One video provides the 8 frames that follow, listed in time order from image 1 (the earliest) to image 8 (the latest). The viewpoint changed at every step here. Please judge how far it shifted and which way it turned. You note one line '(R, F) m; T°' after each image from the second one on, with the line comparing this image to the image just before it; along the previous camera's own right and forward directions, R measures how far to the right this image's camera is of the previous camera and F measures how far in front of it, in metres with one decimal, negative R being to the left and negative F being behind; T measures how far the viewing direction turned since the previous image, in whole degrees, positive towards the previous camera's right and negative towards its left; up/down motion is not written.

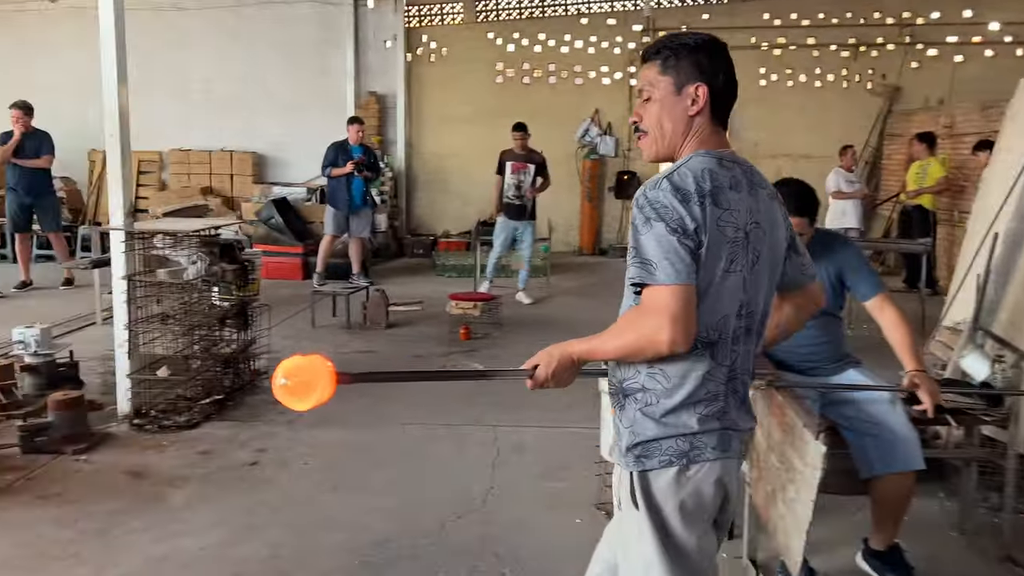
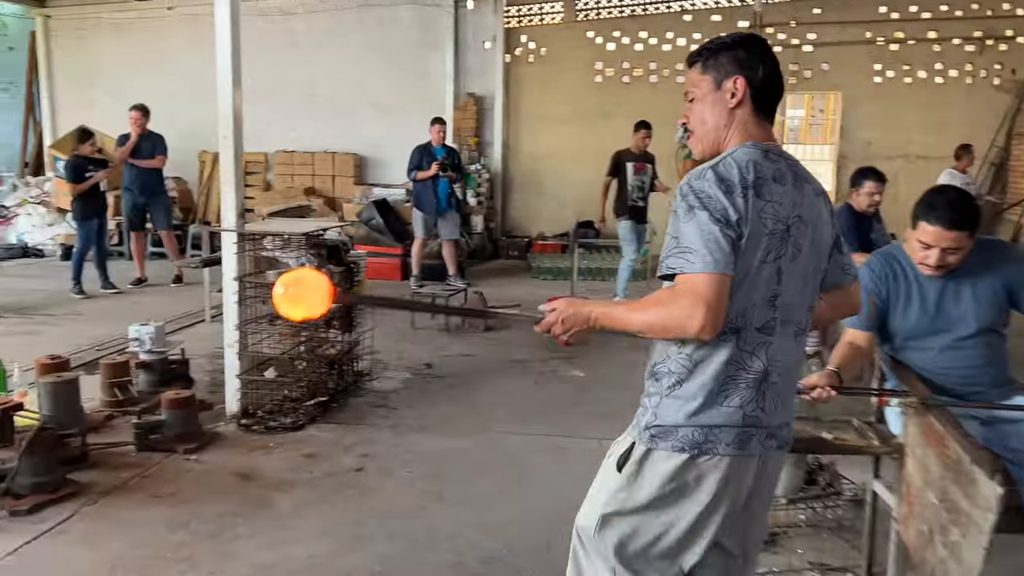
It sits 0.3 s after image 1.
(-0.1, +0.2) m; -6°
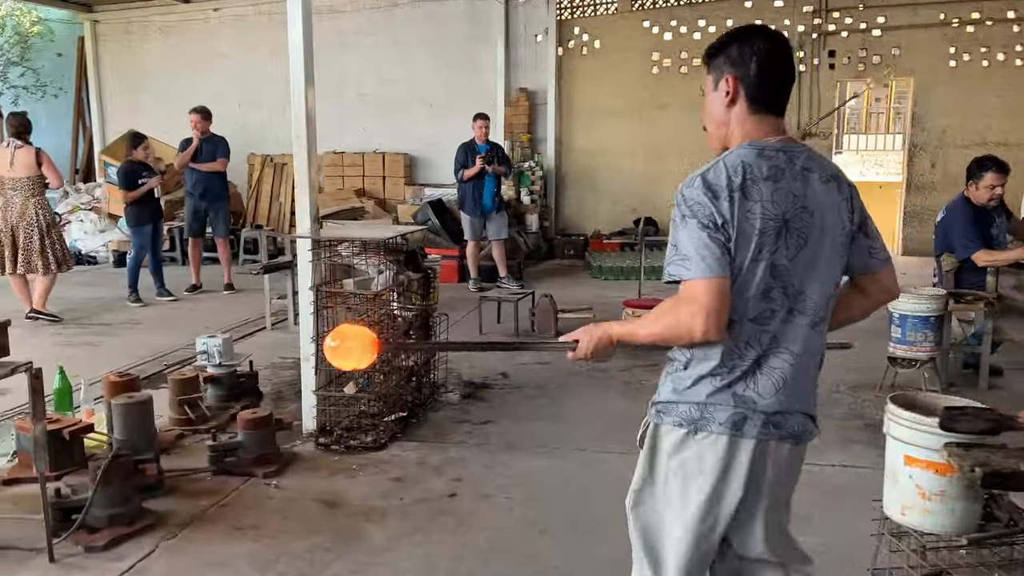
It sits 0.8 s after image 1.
(-0.3, +0.3) m; -2°
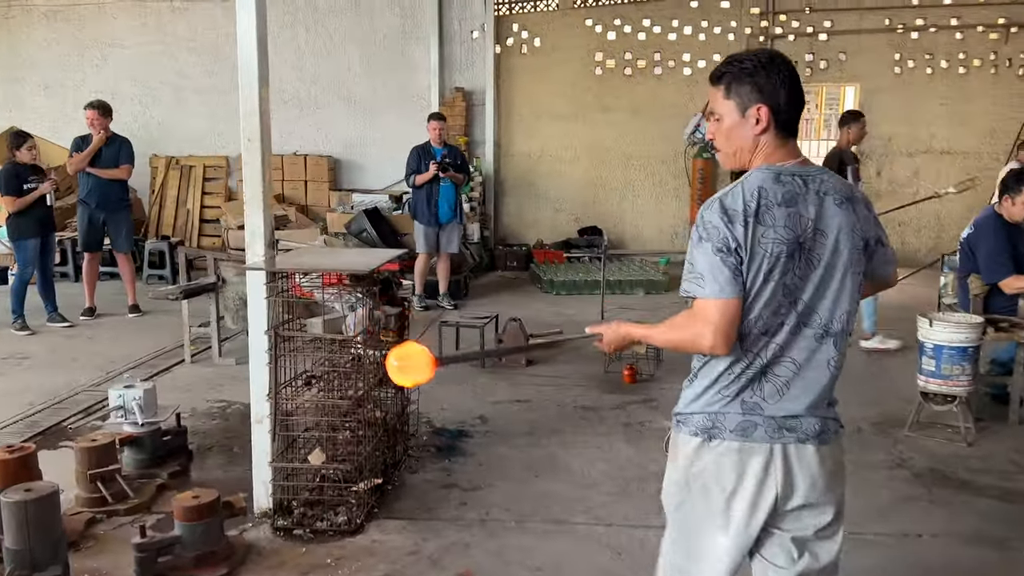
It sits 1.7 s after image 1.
(-0.4, +0.8) m; +7°
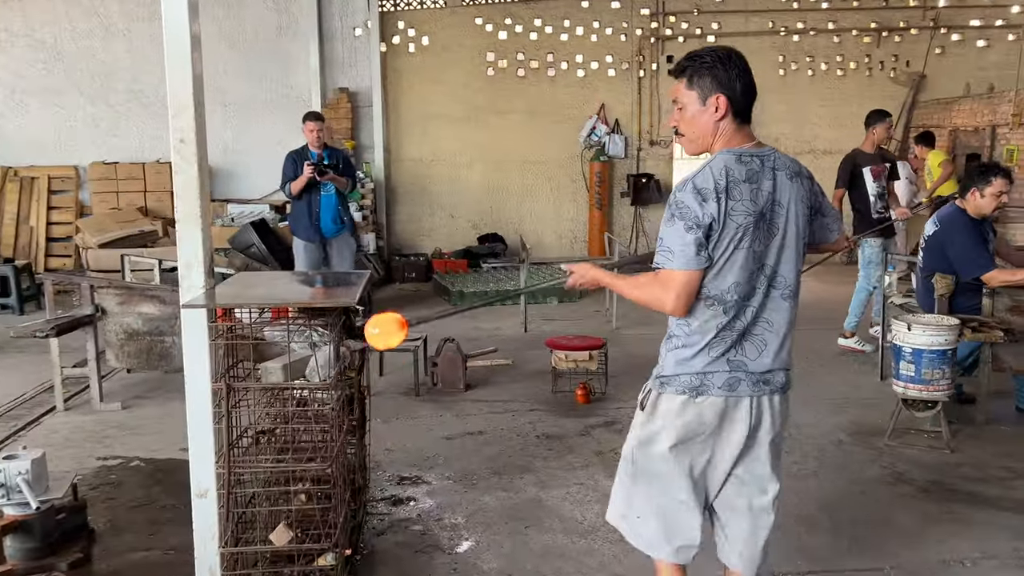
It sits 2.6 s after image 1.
(-0.5, +0.6) m; +10°
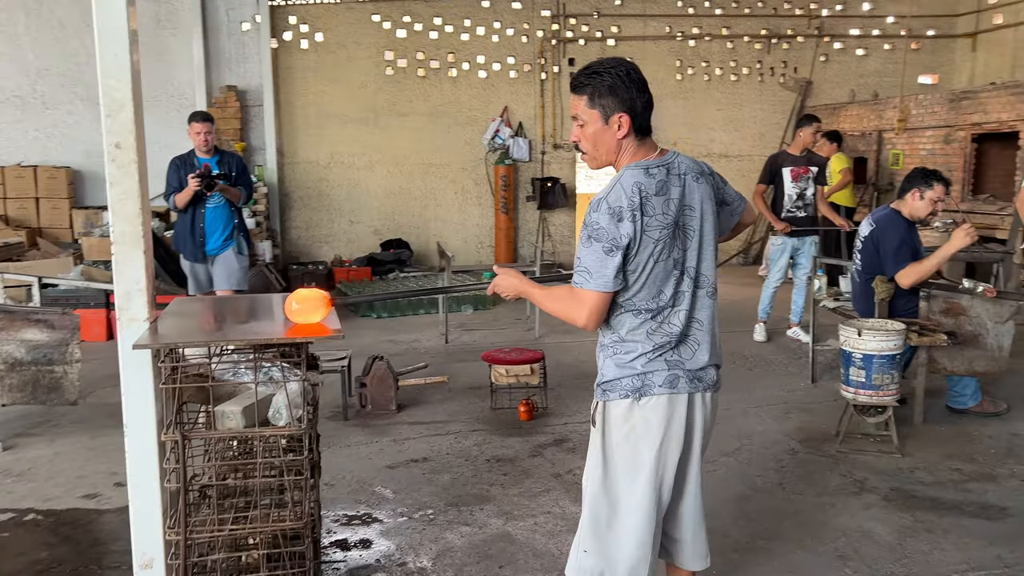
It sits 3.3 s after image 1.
(-0.3, +0.3) m; +8°
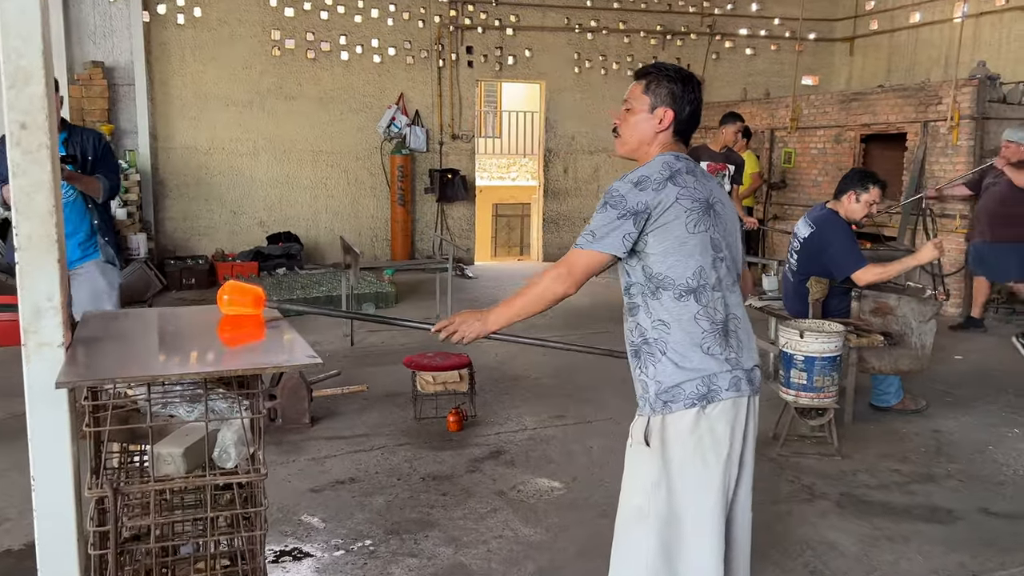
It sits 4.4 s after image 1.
(-0.3, +0.3) m; +9°
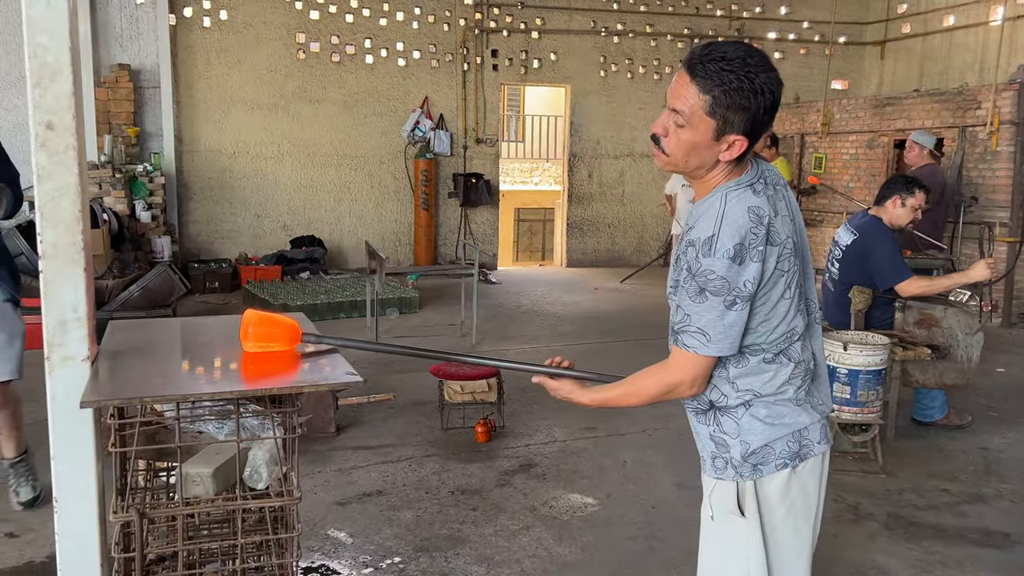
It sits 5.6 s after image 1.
(-0.1, +0.1) m; -1°
